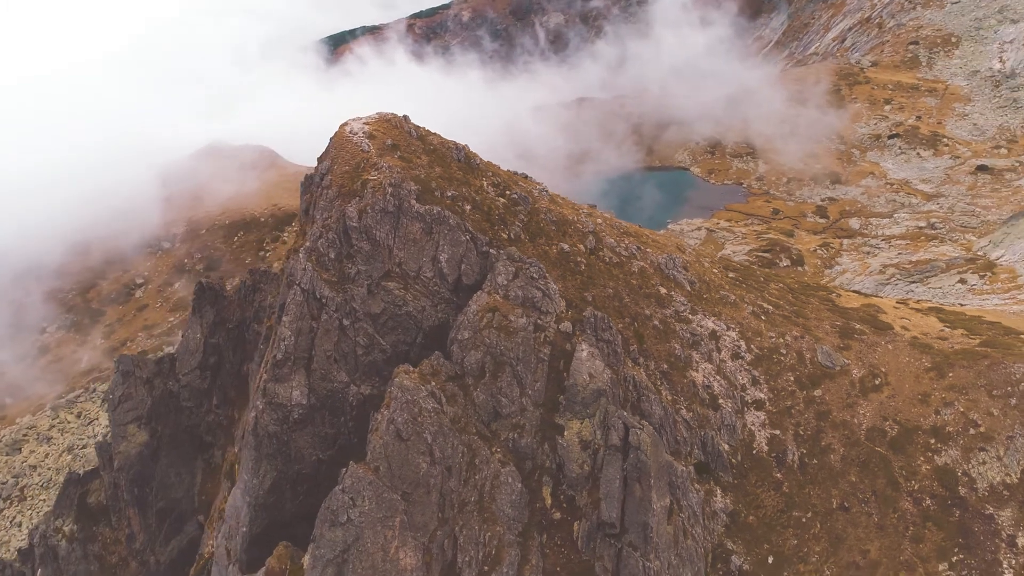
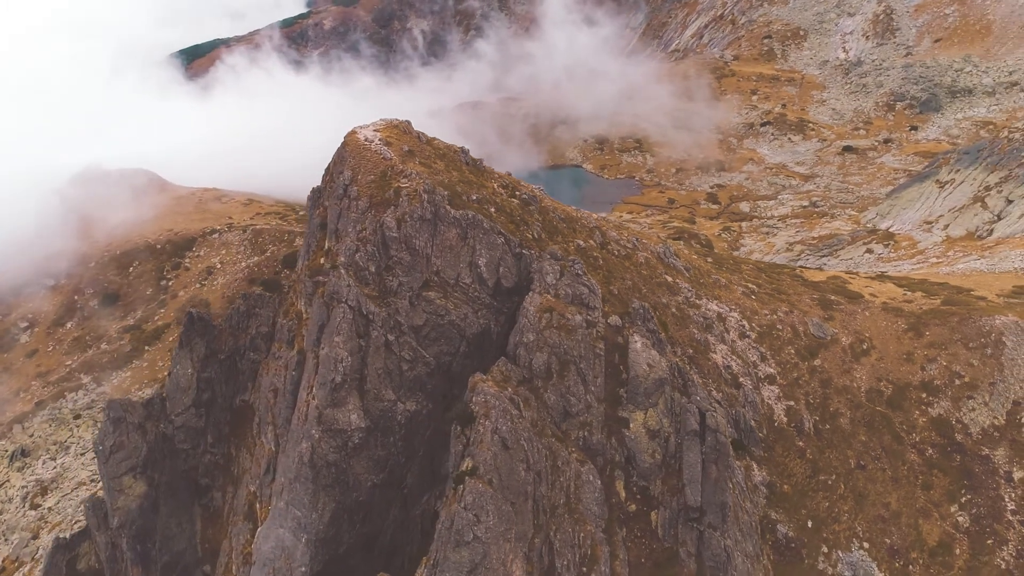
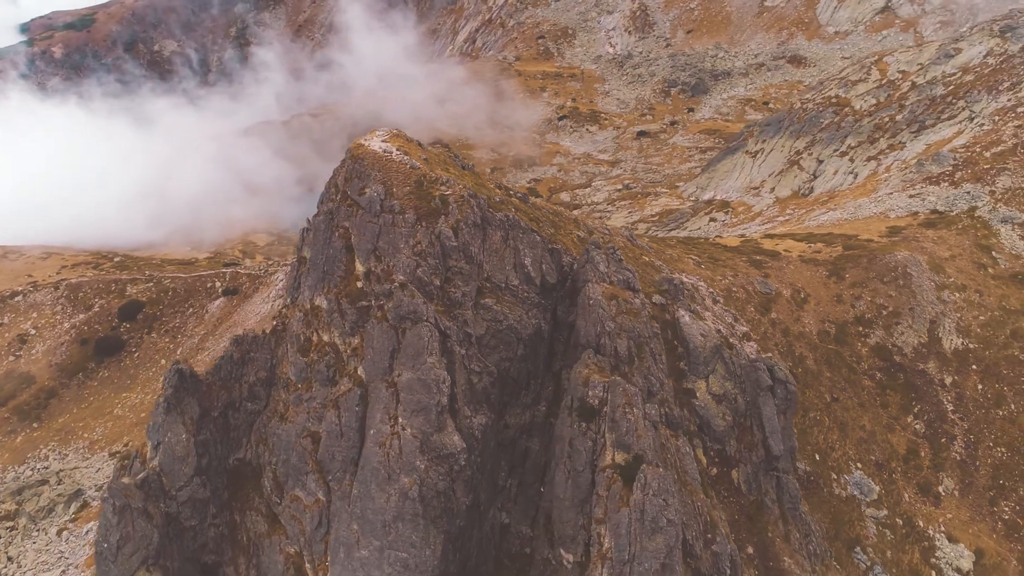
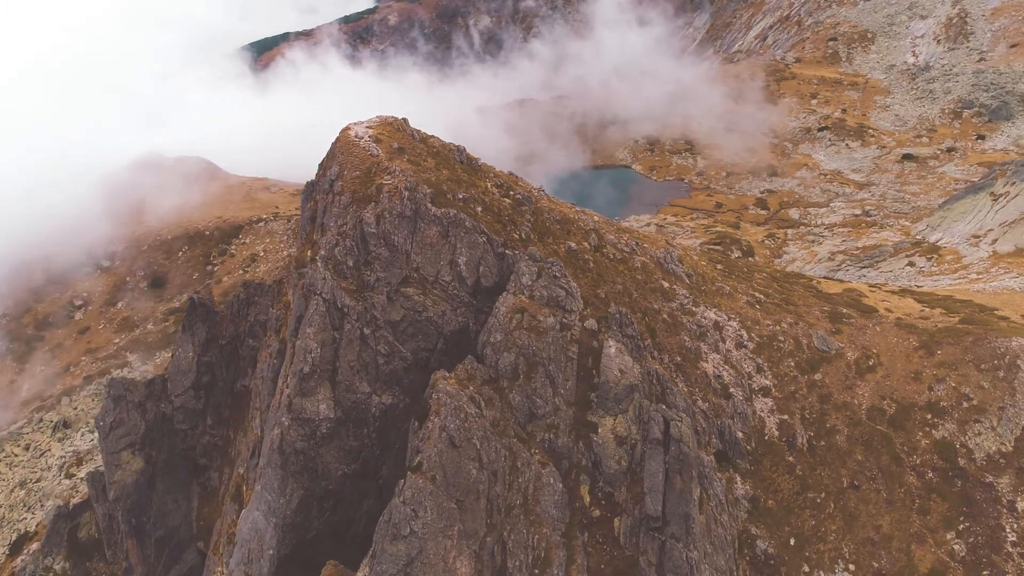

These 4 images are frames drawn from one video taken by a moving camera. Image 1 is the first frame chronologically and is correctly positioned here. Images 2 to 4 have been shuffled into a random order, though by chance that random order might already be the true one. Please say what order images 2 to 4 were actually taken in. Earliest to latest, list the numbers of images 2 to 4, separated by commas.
4, 2, 3
